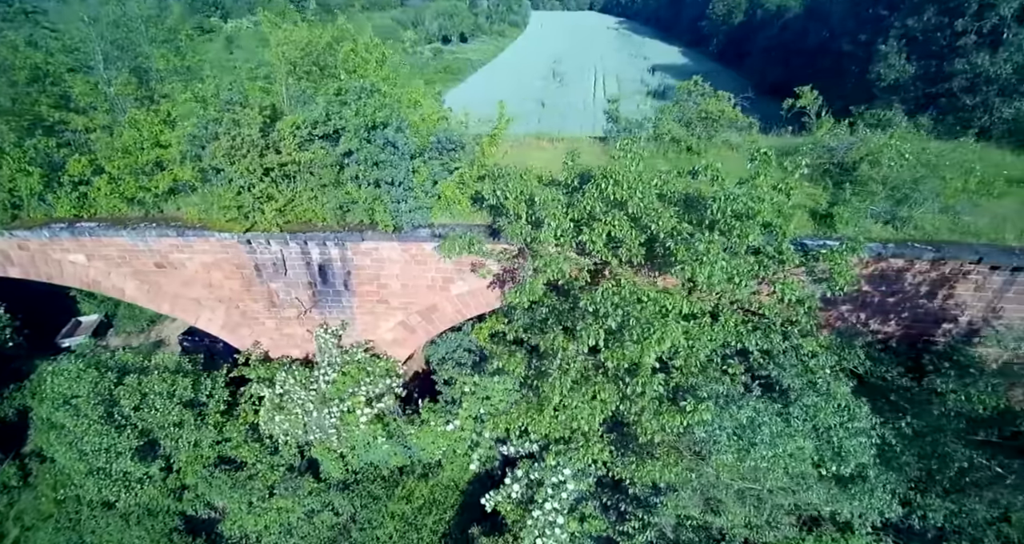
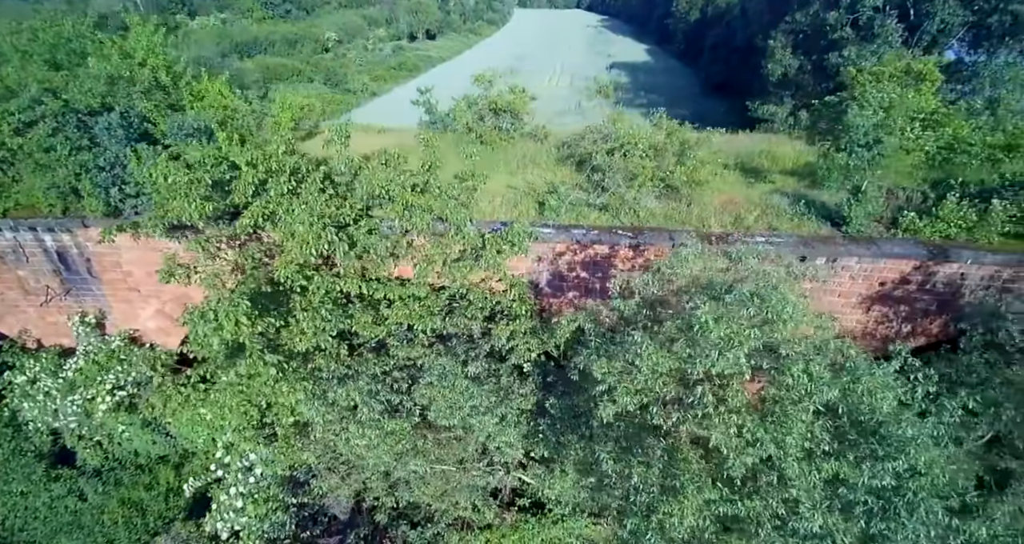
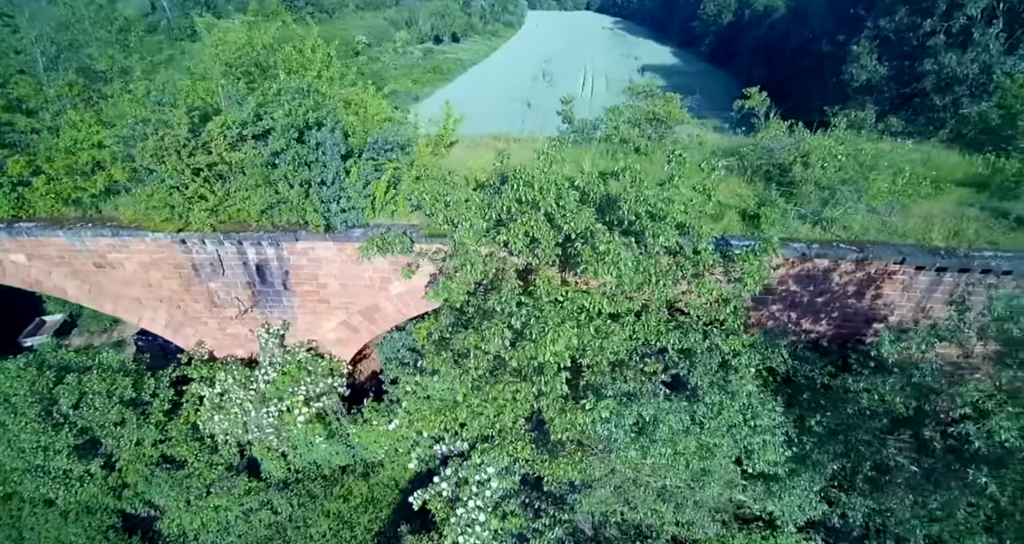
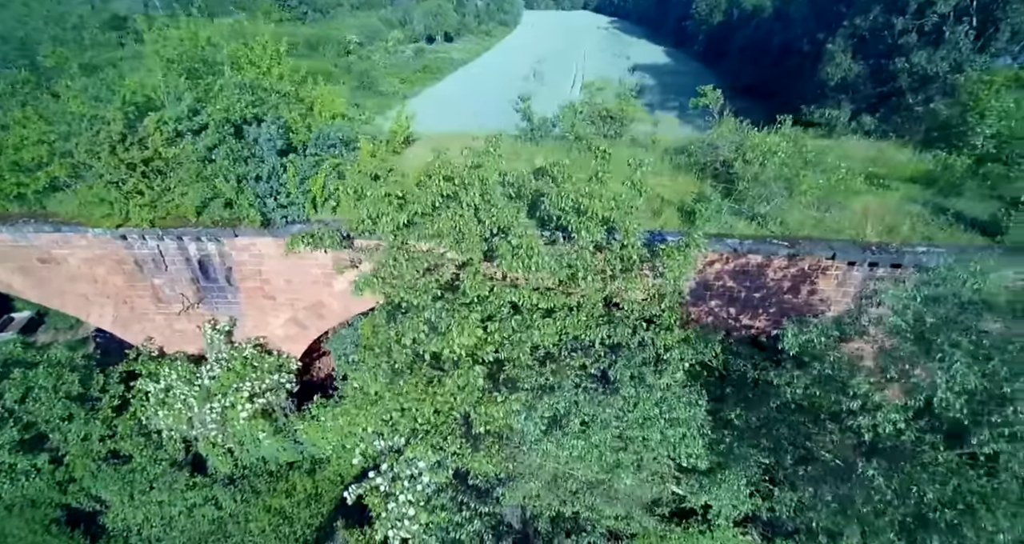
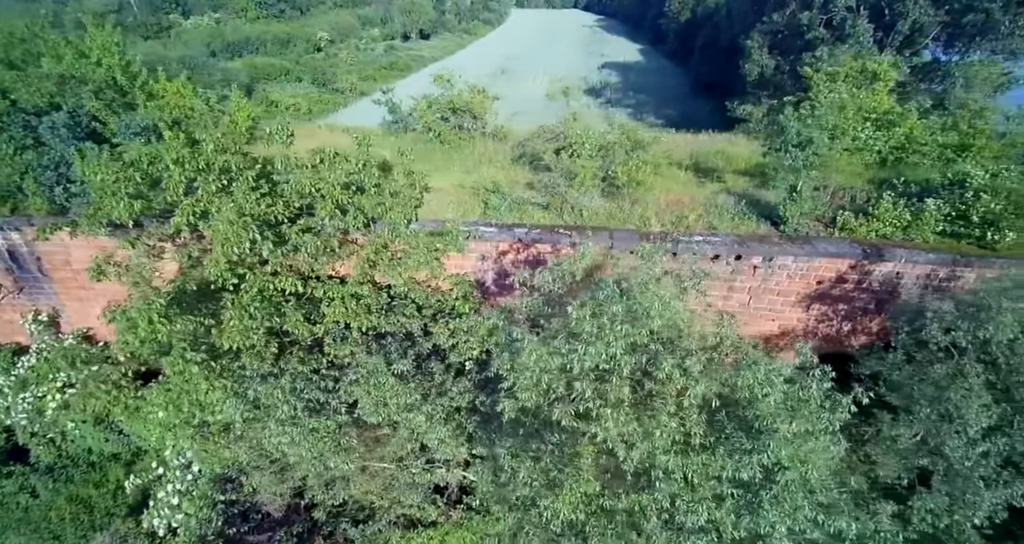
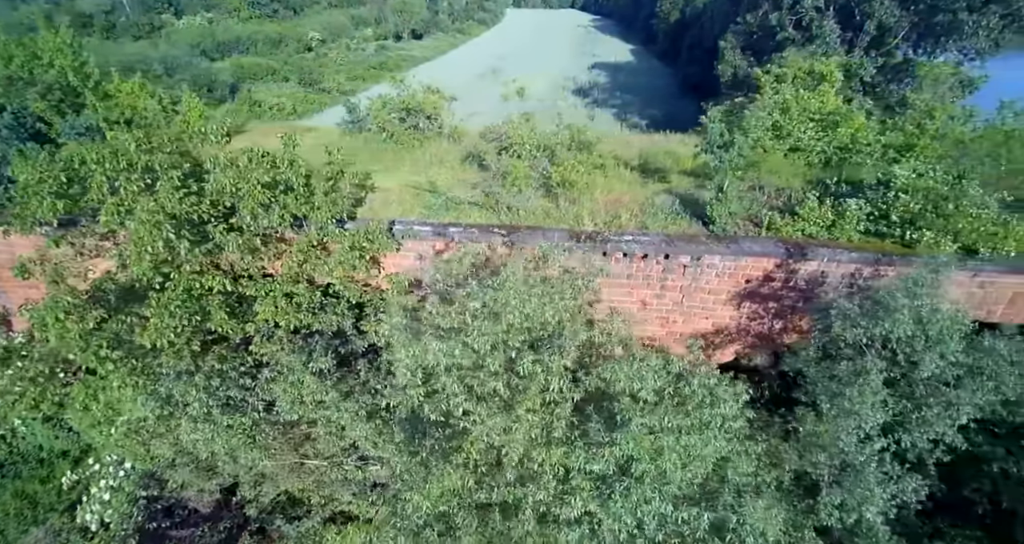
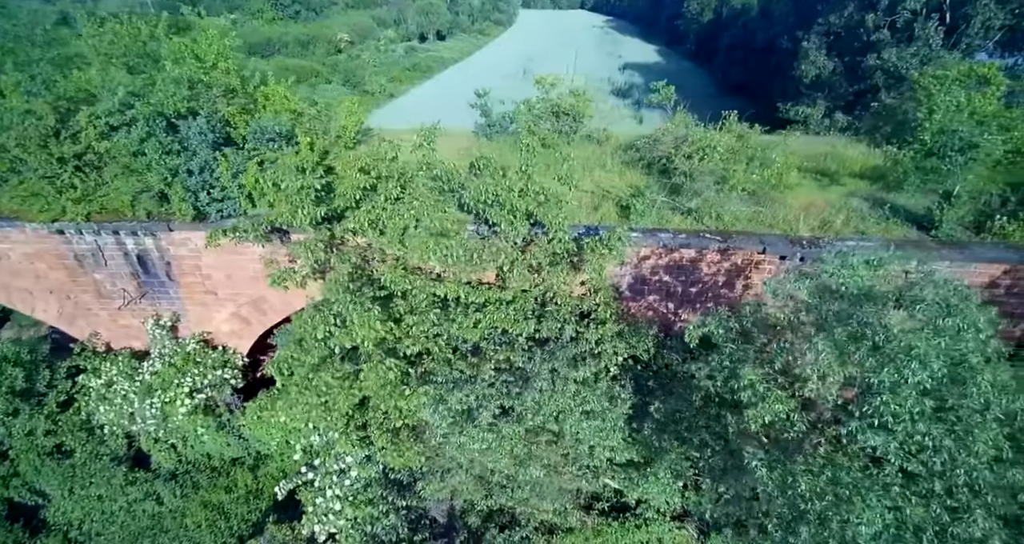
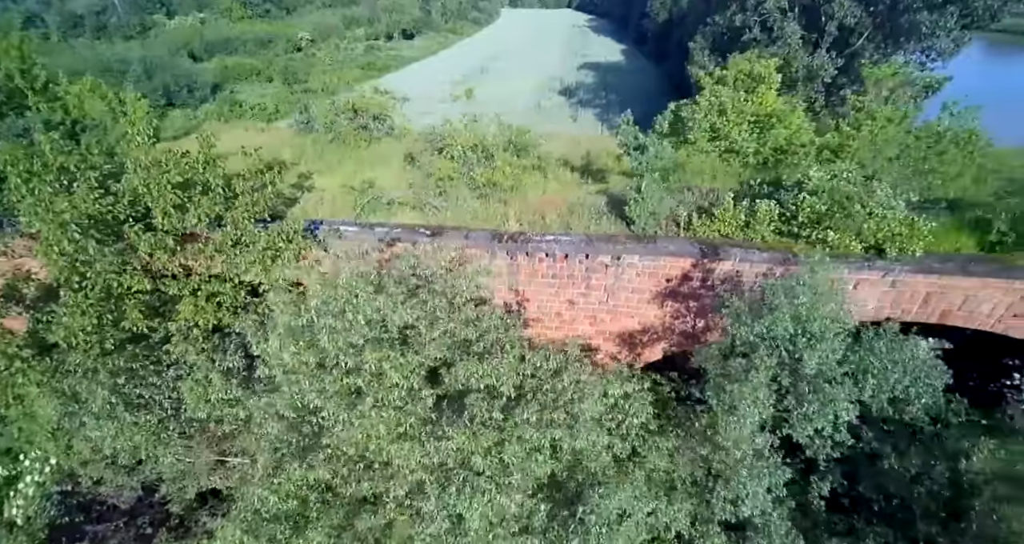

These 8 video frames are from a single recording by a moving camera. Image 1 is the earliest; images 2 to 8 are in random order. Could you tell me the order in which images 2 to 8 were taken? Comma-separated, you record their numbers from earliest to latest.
3, 4, 7, 2, 5, 6, 8
